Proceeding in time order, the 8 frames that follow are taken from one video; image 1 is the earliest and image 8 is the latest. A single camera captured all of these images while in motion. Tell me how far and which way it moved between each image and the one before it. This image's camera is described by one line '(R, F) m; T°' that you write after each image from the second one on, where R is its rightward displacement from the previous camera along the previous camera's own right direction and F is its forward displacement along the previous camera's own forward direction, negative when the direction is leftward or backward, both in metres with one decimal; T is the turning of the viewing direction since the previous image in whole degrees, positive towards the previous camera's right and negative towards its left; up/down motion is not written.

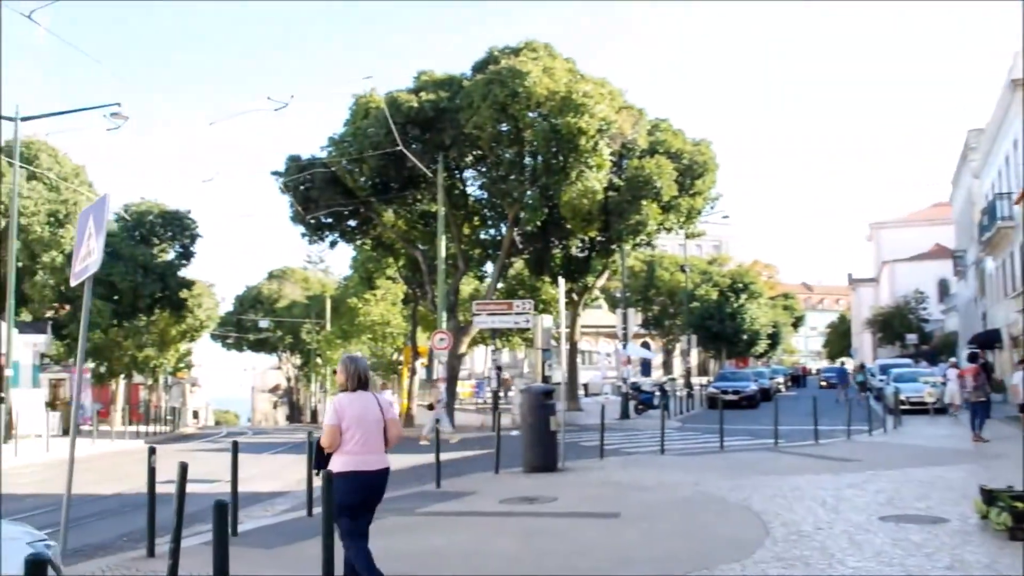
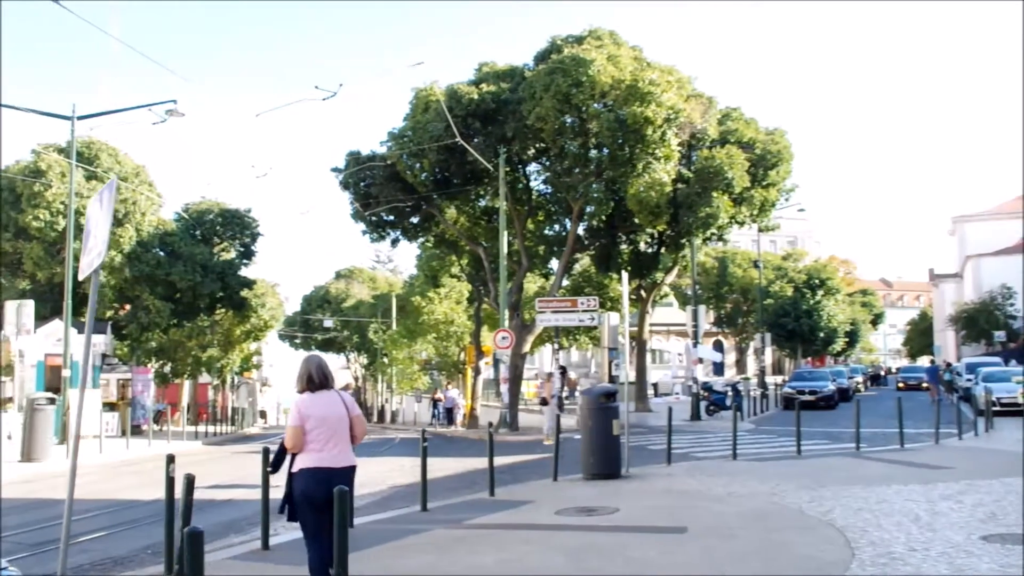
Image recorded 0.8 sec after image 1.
(+0.2, +1.1) m; -4°
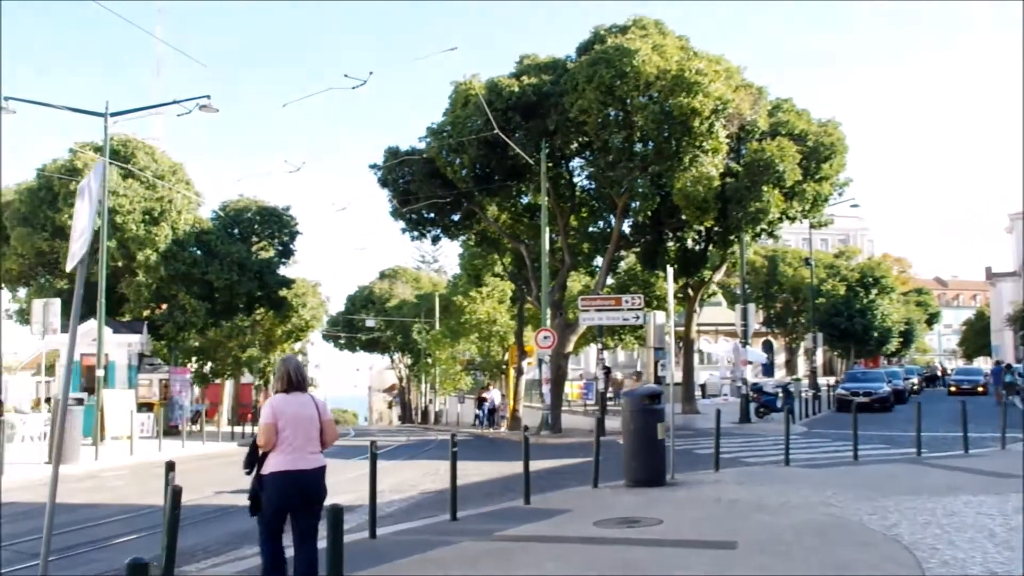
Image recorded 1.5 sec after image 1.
(+0.1, +0.9) m; -3°
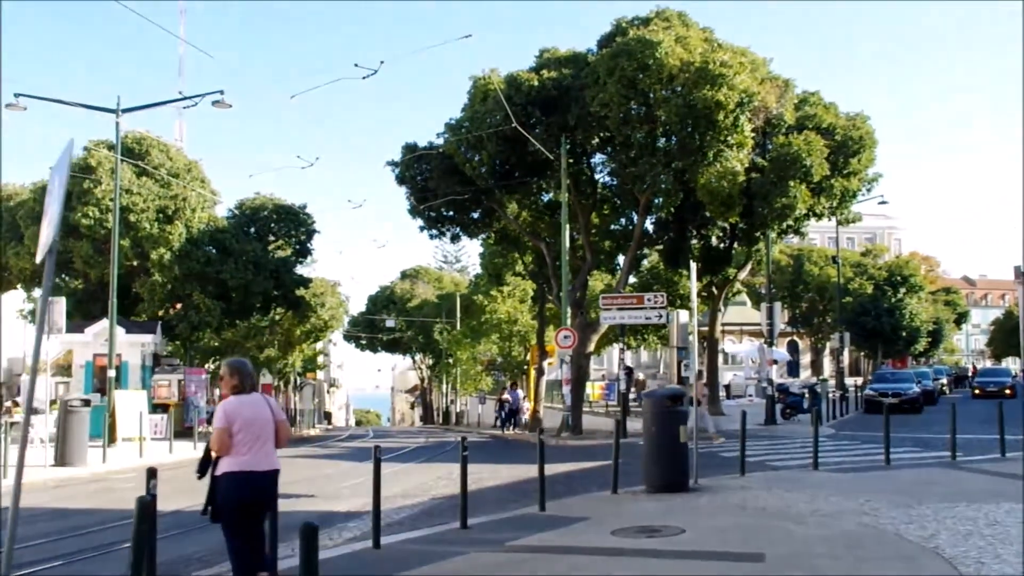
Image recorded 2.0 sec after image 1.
(+0.1, +0.6) m; -1°
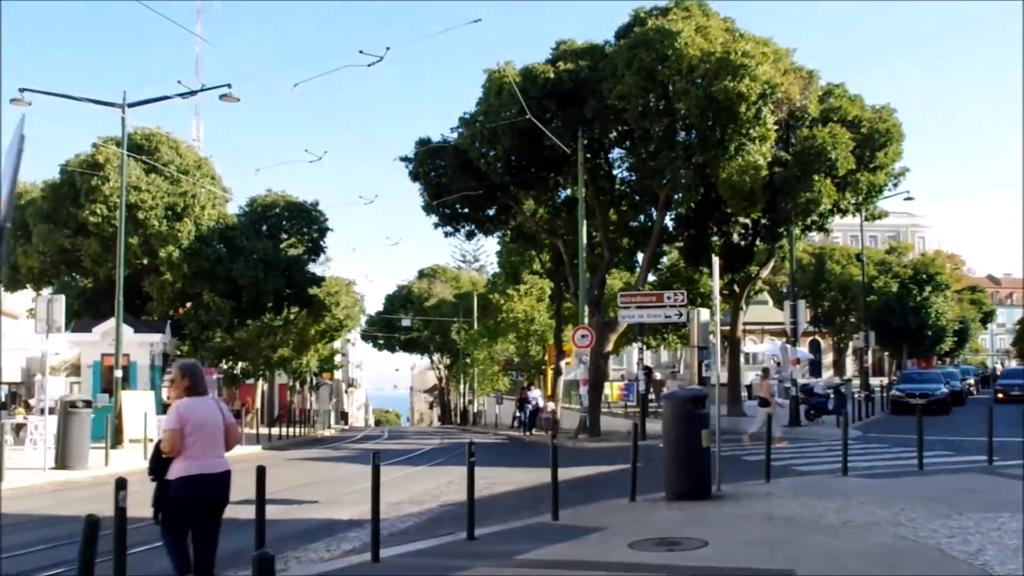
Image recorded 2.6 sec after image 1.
(+0.1, +0.7) m; -1°
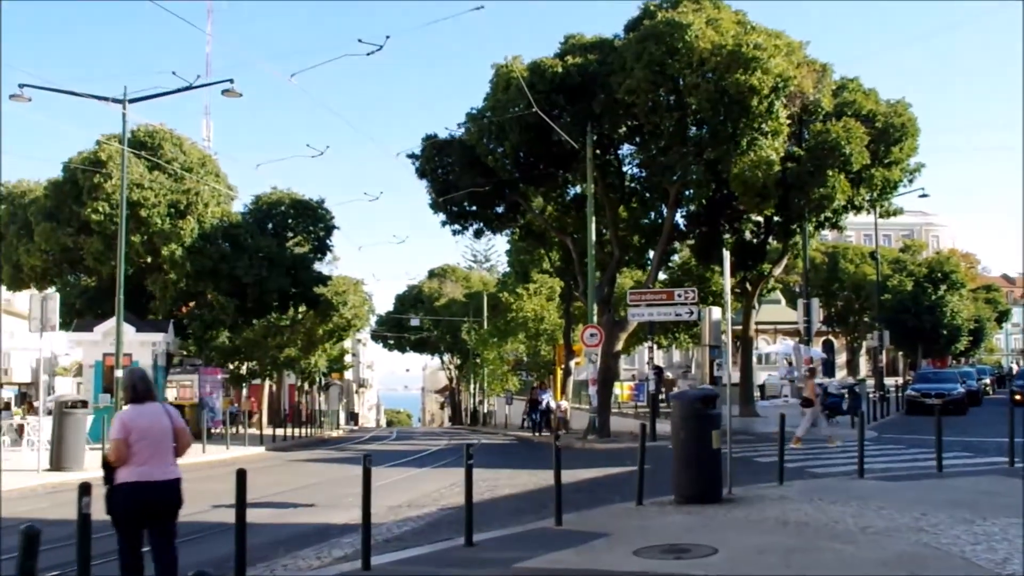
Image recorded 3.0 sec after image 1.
(+0.1, +0.5) m; -1°
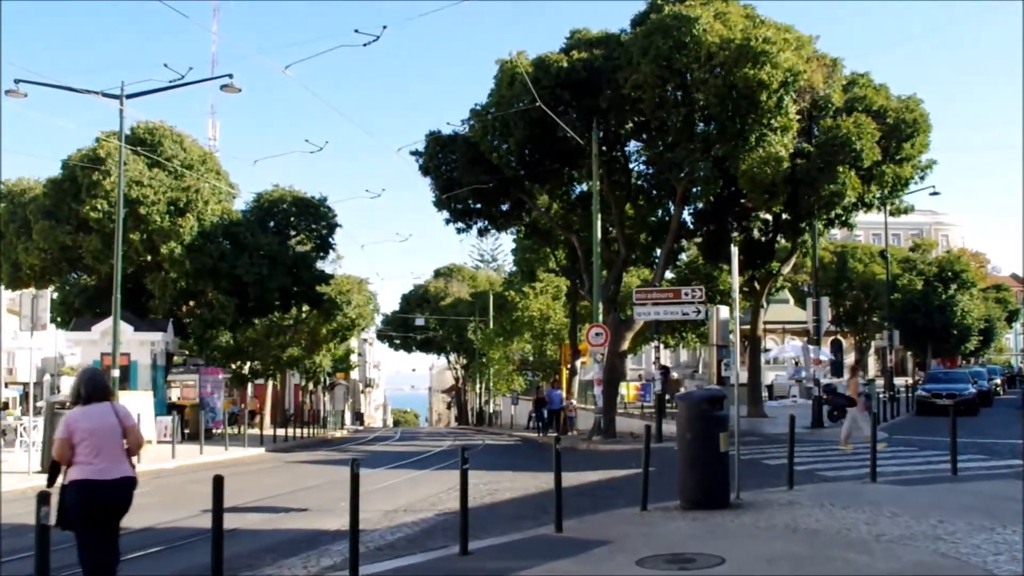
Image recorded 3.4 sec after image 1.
(+0.1, +0.5) m; 0°
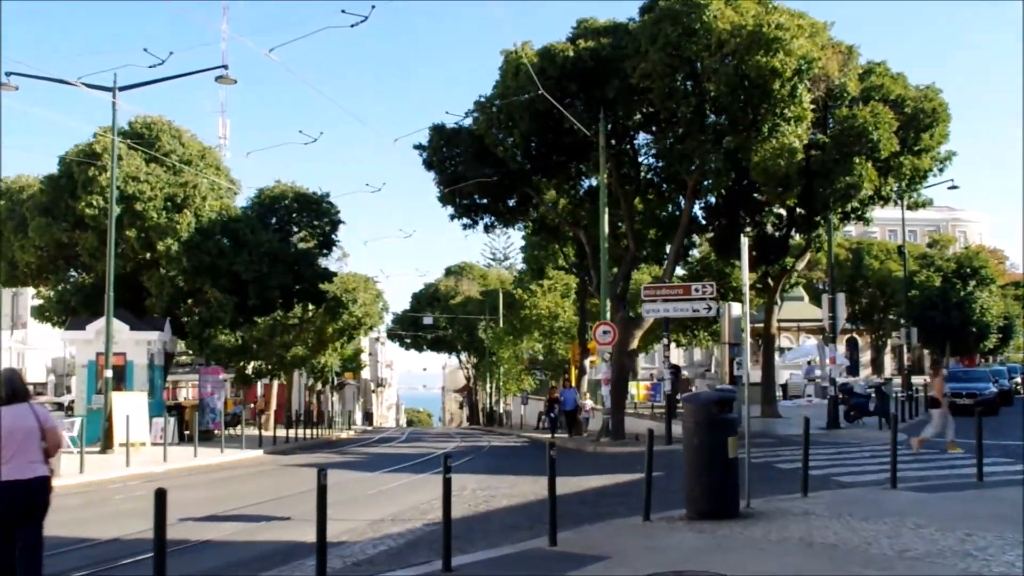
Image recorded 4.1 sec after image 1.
(+0.2, +0.8) m; -1°
